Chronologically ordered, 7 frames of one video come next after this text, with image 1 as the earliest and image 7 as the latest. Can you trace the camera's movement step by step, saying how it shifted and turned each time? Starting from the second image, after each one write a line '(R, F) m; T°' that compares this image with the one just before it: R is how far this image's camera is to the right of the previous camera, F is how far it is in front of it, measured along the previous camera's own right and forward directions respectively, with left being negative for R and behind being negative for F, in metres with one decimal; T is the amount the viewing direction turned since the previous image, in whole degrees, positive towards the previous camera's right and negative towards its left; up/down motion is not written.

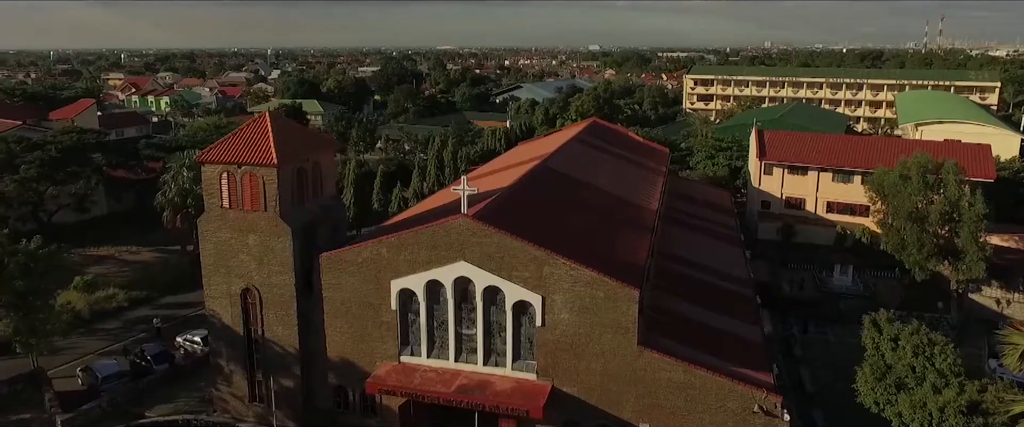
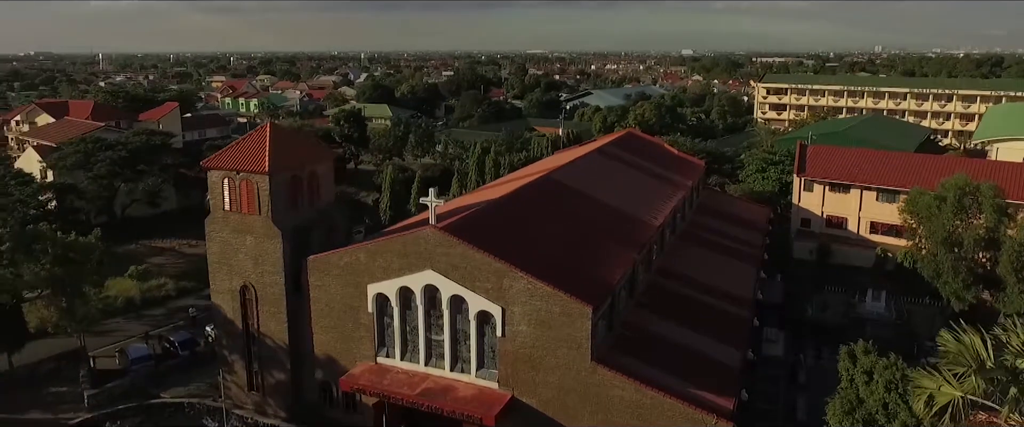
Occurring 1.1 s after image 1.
(+3.0, -0.3) m; -7°
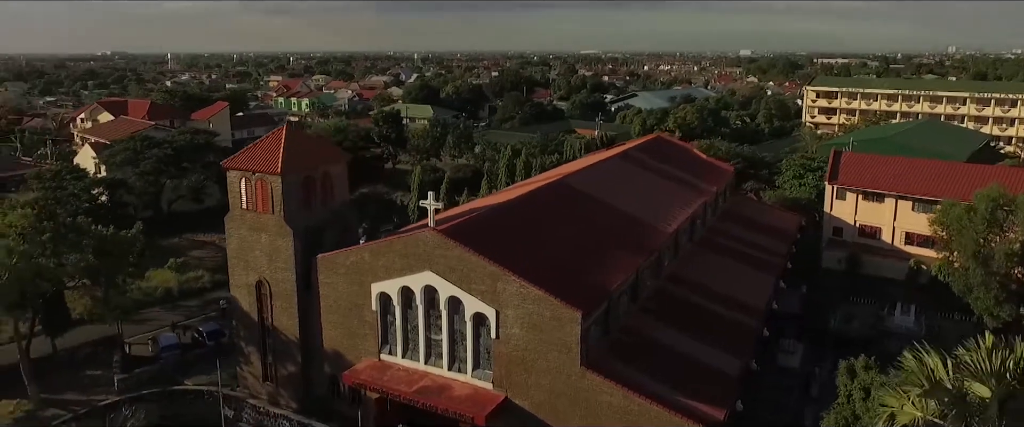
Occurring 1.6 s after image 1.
(+1.4, -0.2) m; -4°
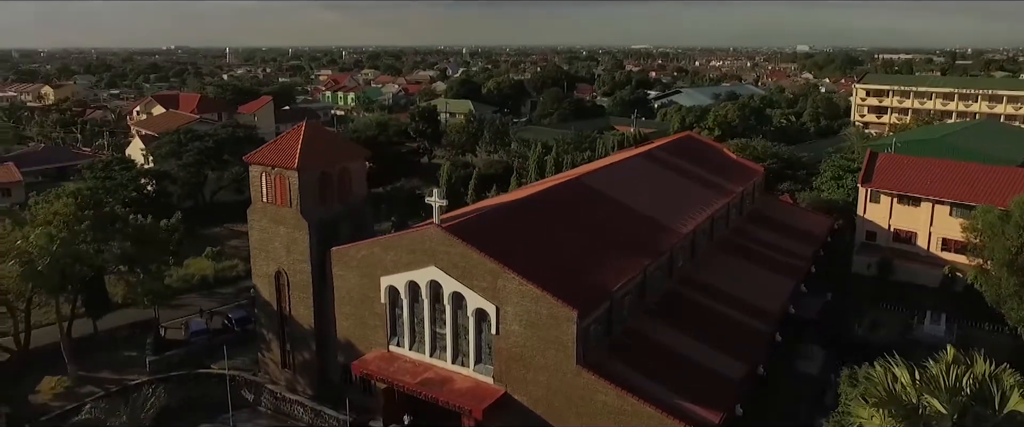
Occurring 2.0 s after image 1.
(+1.2, -0.2) m; -4°
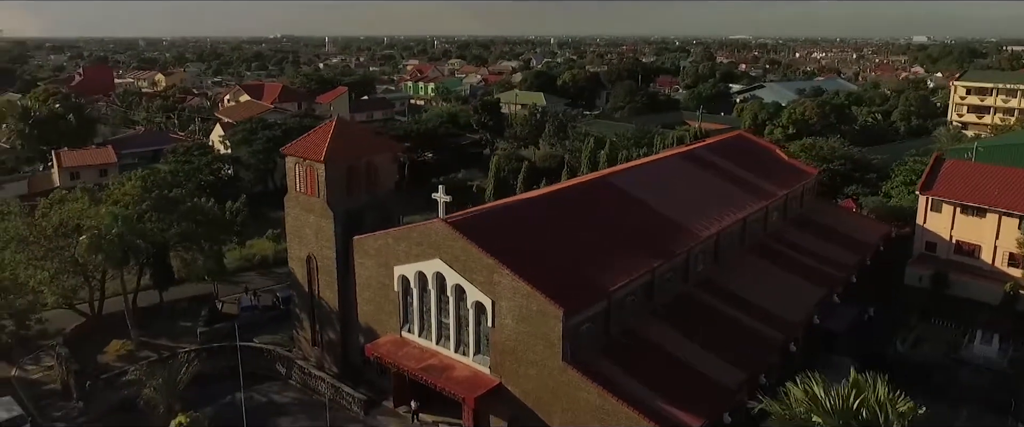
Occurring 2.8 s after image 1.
(+2.3, -0.4) m; -8°
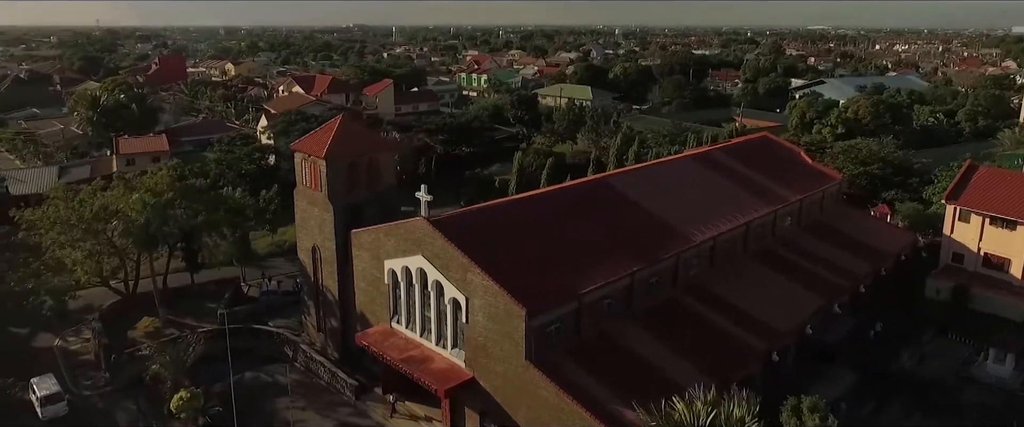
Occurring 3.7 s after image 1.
(+2.4, -0.4) m; -5°
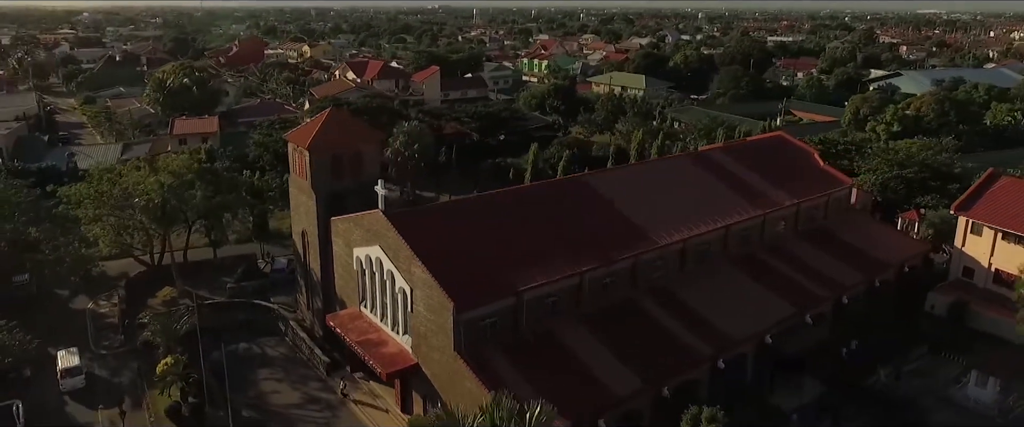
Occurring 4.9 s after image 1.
(+3.9, -0.5) m; -7°
